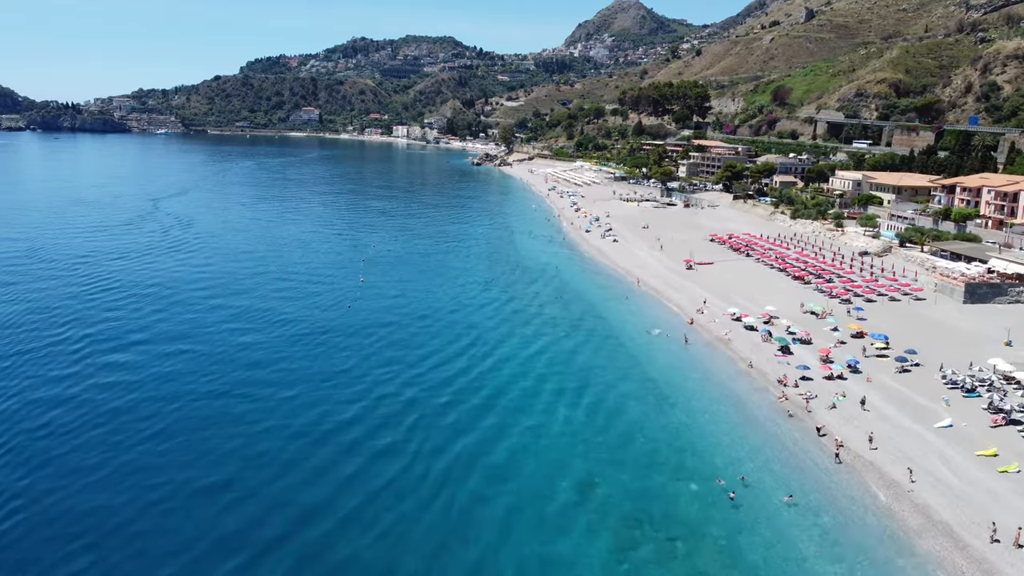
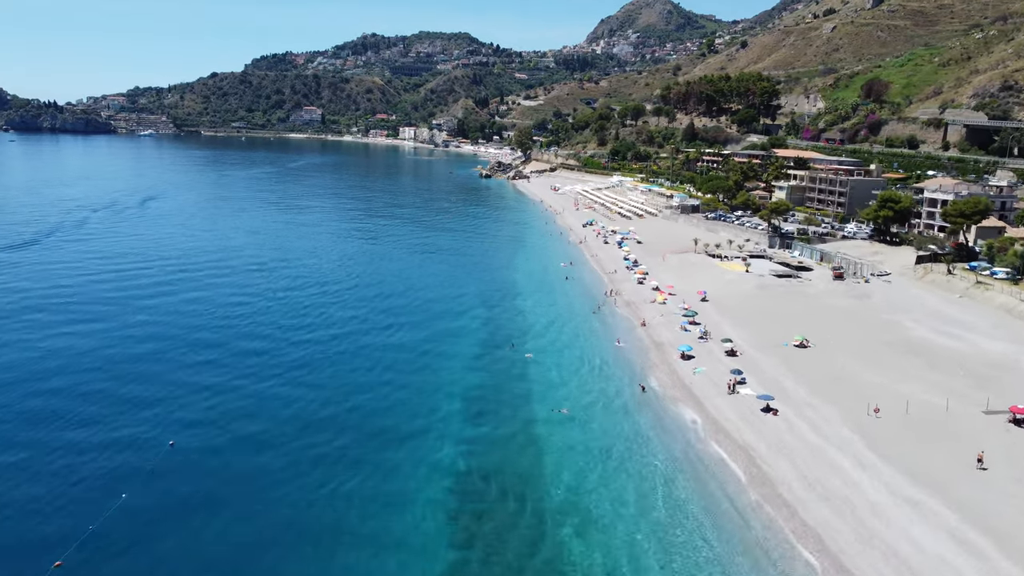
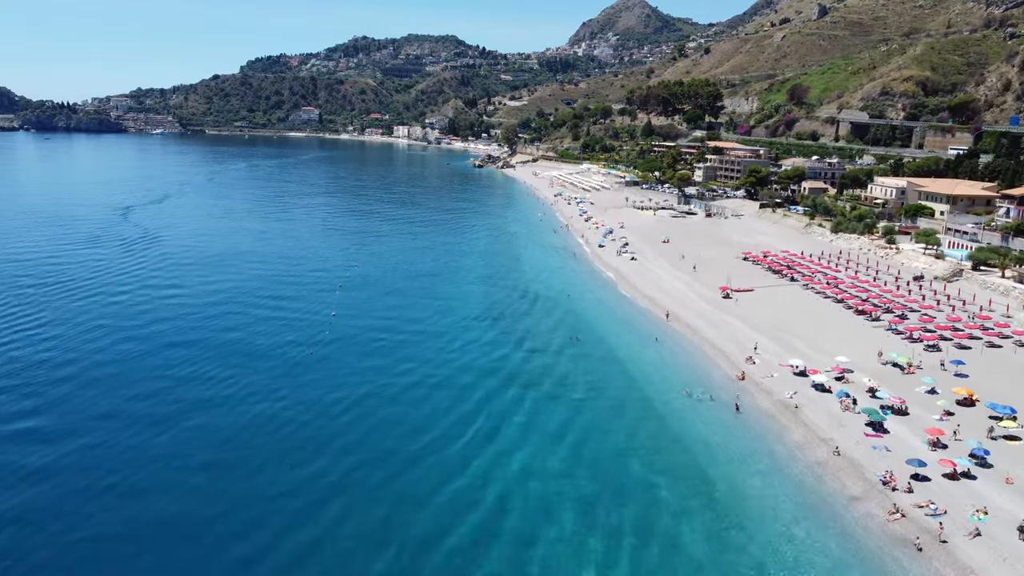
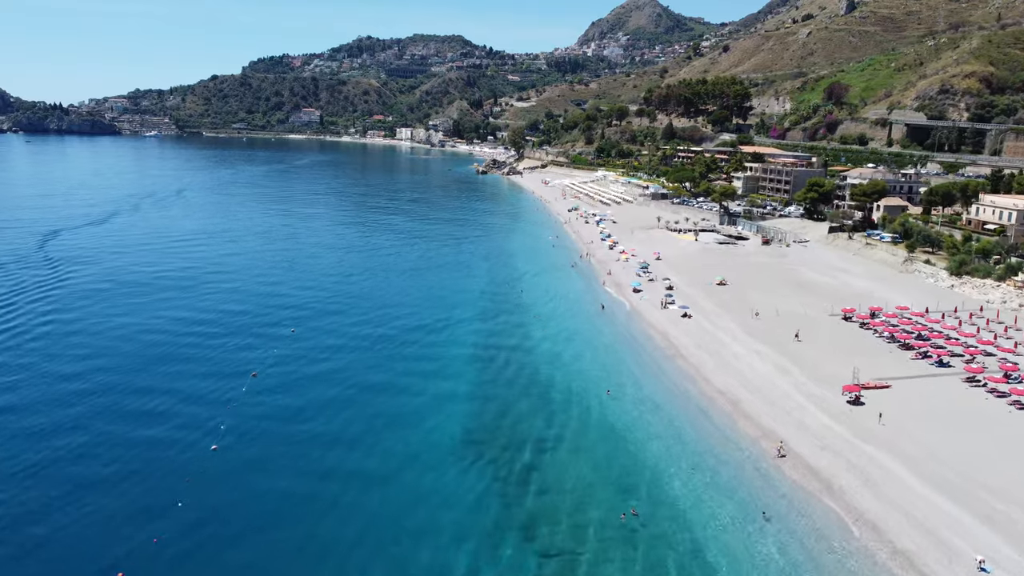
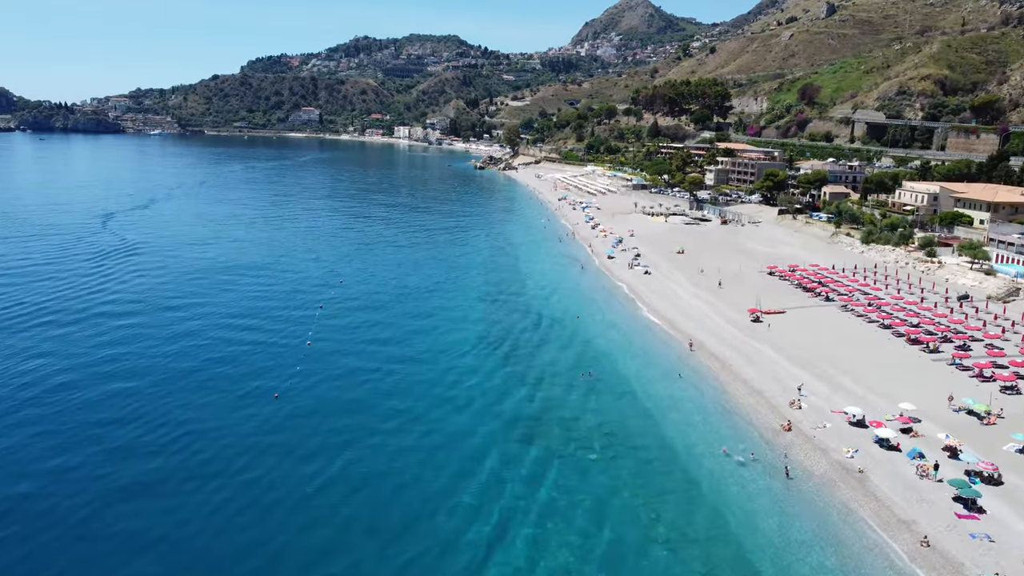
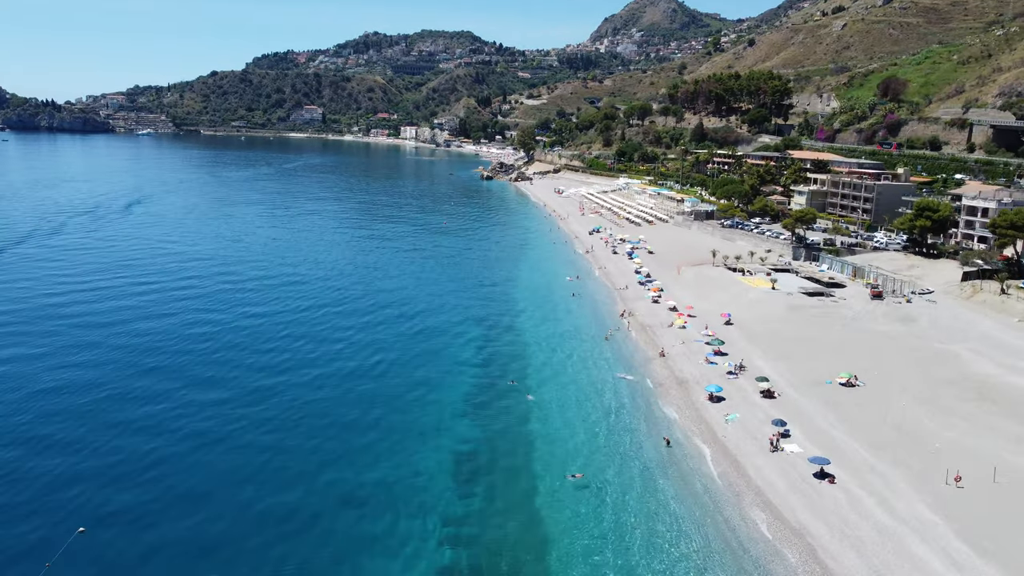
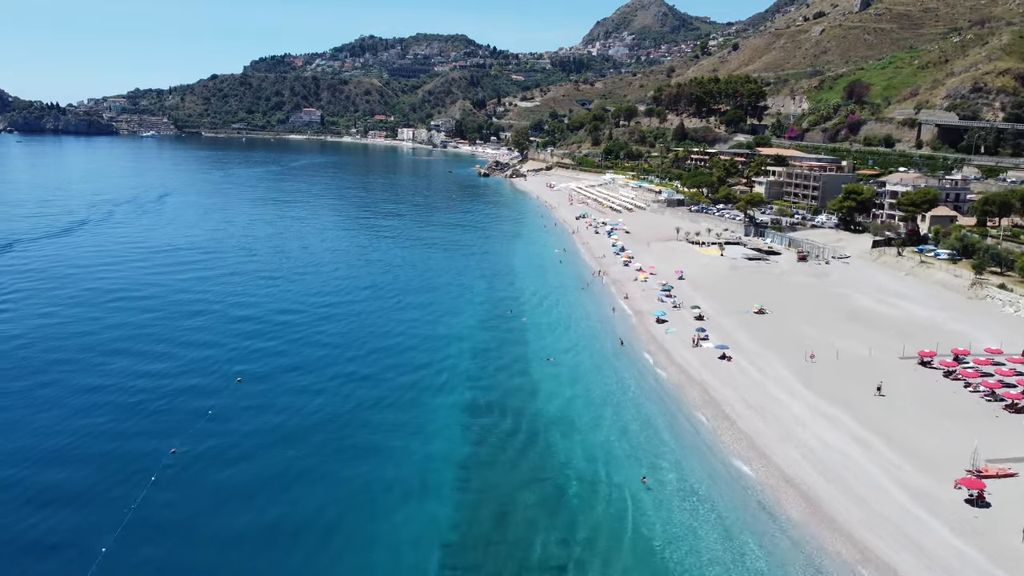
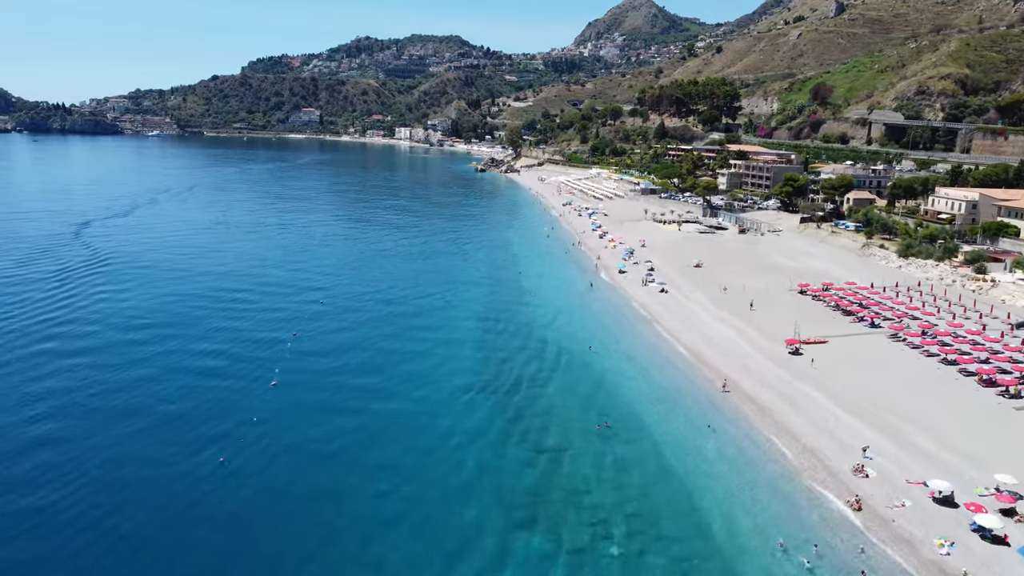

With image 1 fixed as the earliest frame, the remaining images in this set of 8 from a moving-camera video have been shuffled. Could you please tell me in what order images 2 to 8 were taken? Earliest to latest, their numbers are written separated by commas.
3, 5, 8, 4, 7, 2, 6
